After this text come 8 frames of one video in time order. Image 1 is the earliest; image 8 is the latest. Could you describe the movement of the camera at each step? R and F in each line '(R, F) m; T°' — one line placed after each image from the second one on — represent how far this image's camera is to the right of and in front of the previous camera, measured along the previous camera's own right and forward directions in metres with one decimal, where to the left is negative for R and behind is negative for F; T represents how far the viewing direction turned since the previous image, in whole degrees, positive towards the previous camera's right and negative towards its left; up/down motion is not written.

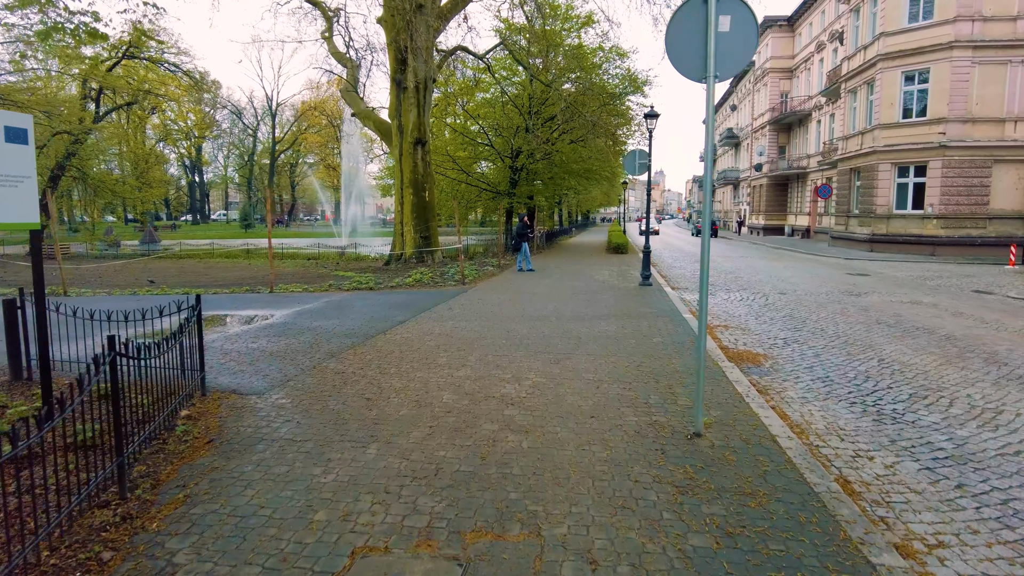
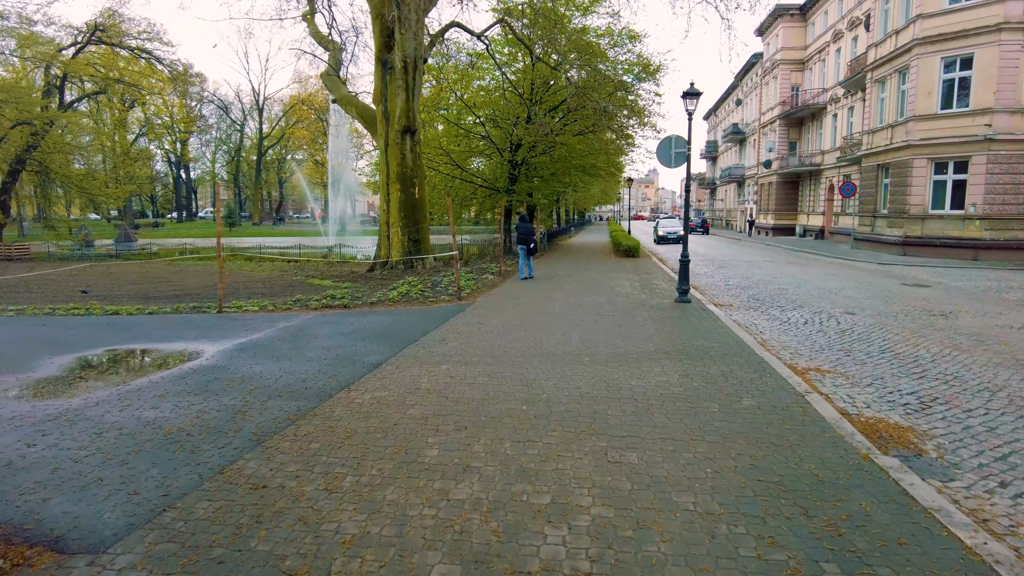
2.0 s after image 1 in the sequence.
(-0.2, +2.1) m; +1°
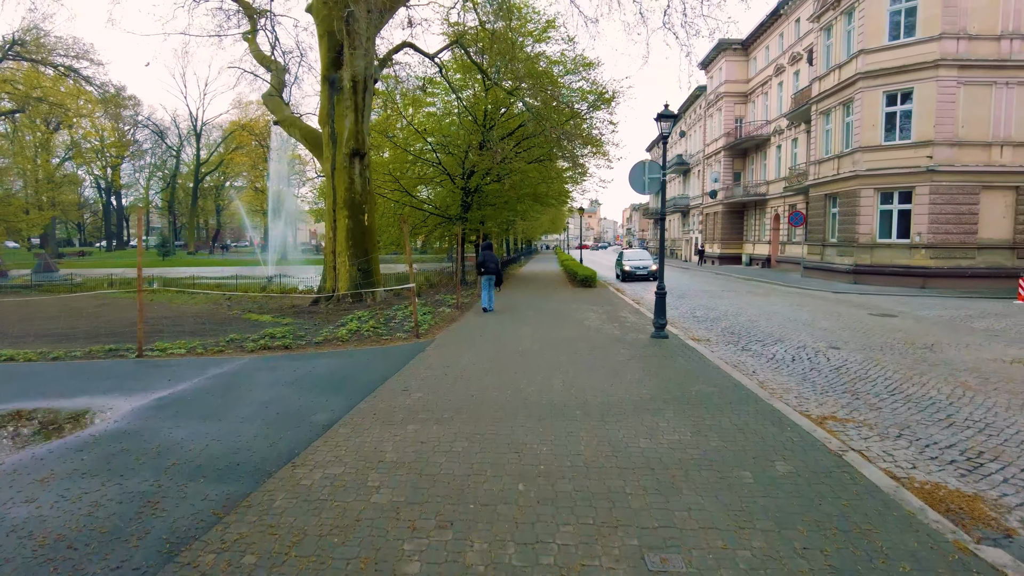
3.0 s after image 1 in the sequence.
(-0.2, +0.9) m; +5°
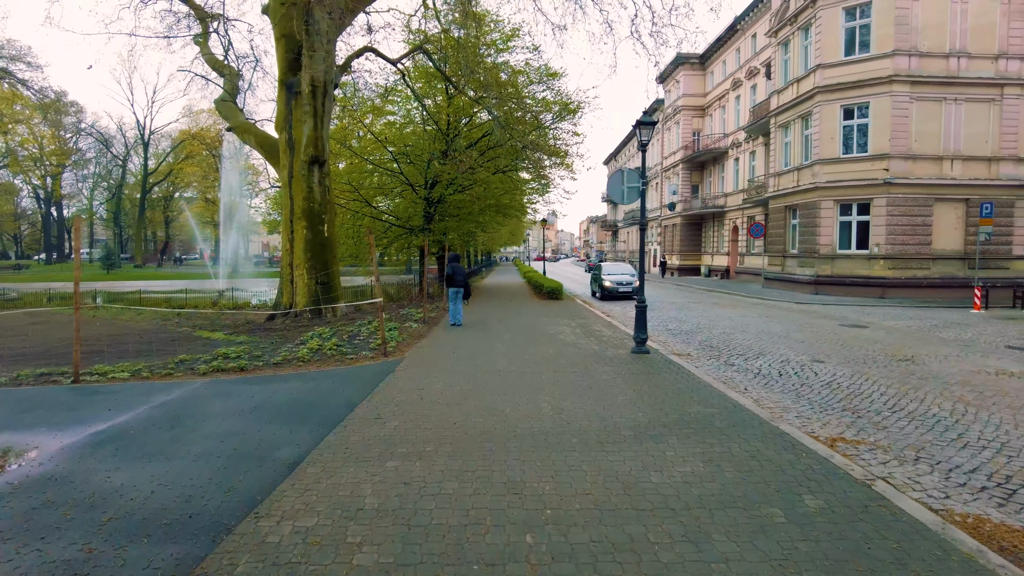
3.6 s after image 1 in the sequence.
(-0.2, +0.5) m; +4°
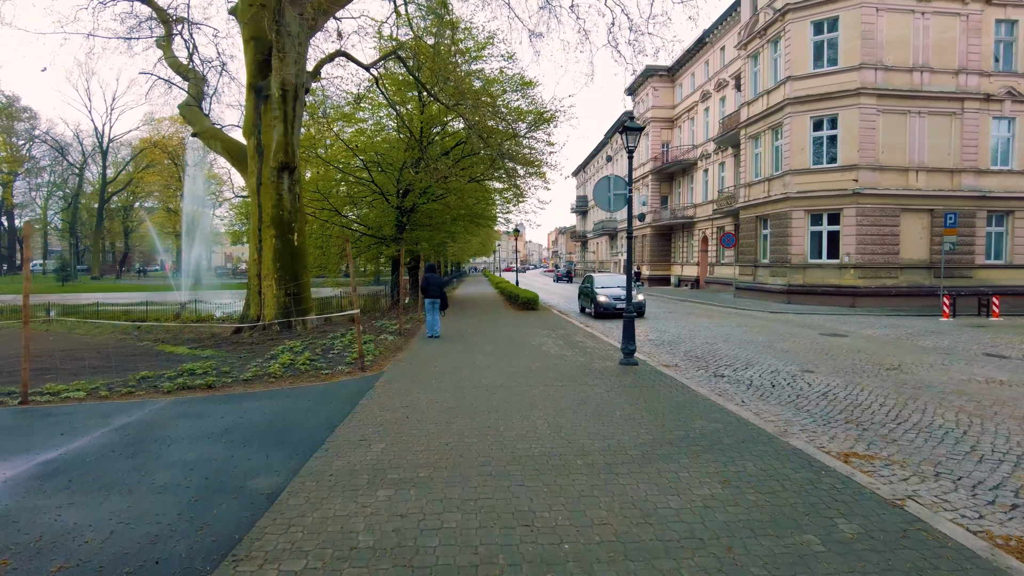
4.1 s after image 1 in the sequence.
(-0.2, +0.3) m; +3°
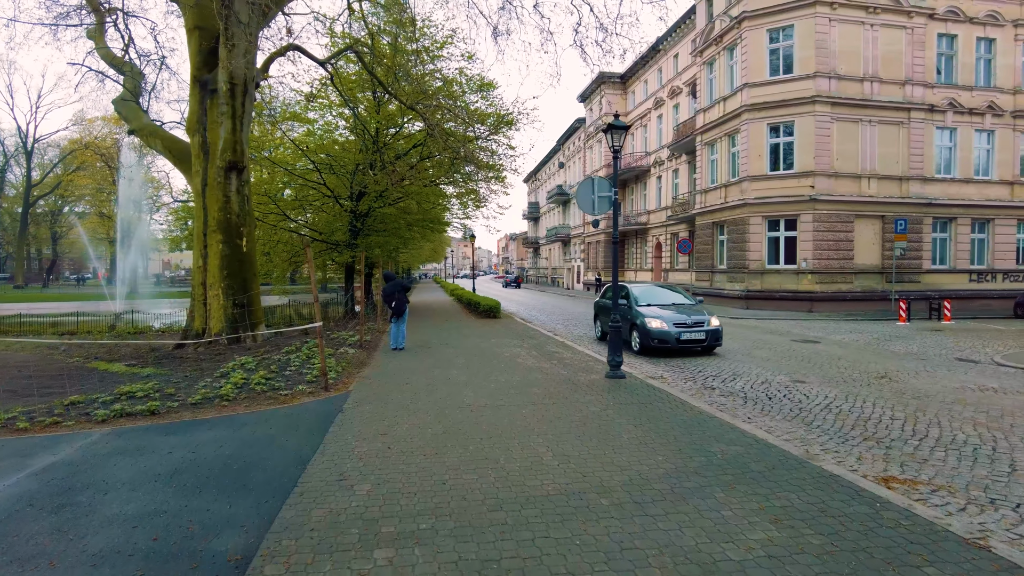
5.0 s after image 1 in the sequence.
(-0.4, +0.6) m; +5°
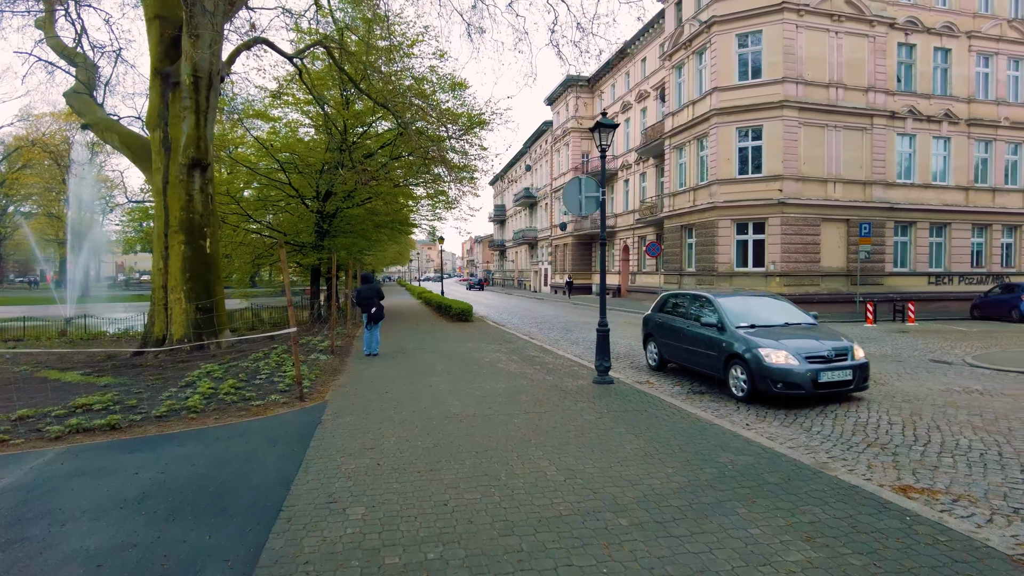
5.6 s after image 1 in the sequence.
(-0.2, +0.3) m; +3°
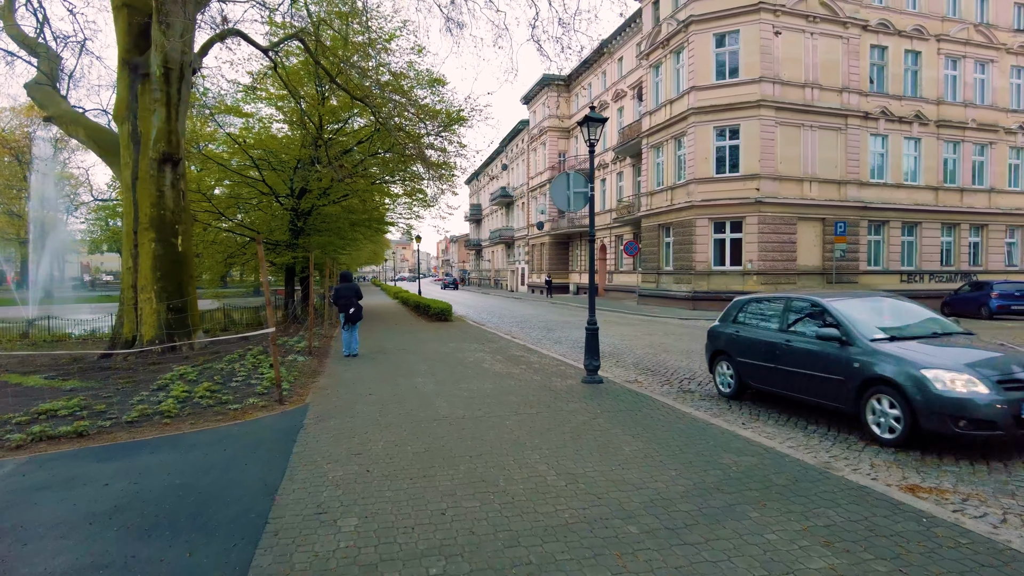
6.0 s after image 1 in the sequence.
(-0.1, +0.2) m; +2°
